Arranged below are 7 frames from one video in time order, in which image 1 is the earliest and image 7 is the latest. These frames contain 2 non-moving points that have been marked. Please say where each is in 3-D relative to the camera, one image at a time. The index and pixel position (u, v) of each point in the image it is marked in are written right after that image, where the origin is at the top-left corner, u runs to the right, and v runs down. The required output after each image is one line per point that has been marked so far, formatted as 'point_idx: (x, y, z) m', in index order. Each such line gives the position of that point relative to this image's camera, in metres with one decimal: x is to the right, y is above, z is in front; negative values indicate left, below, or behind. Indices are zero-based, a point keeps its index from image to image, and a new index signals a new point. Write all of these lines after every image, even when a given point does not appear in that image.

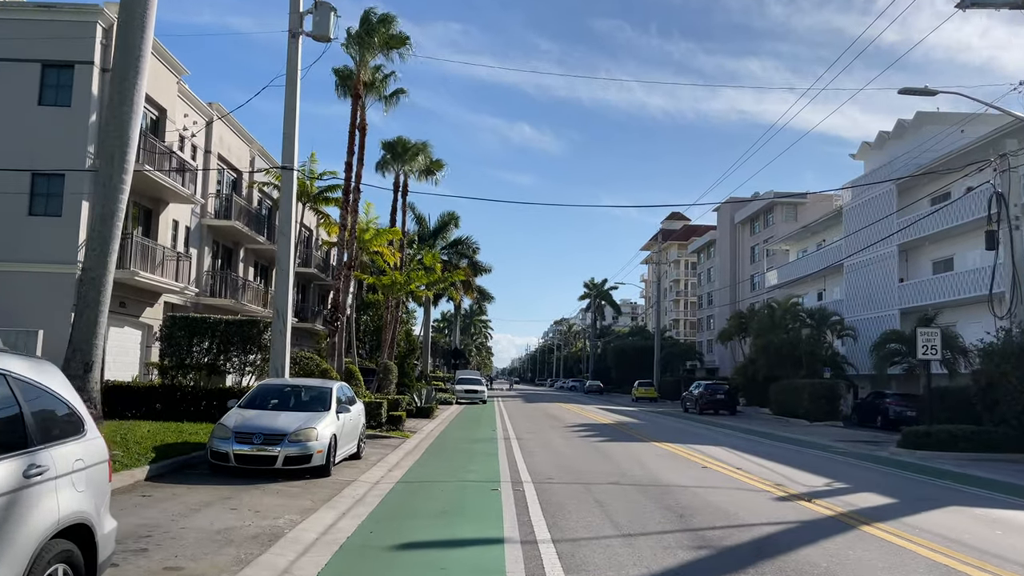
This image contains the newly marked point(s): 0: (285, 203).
0: (-5.0, +1.9, +18.6) m
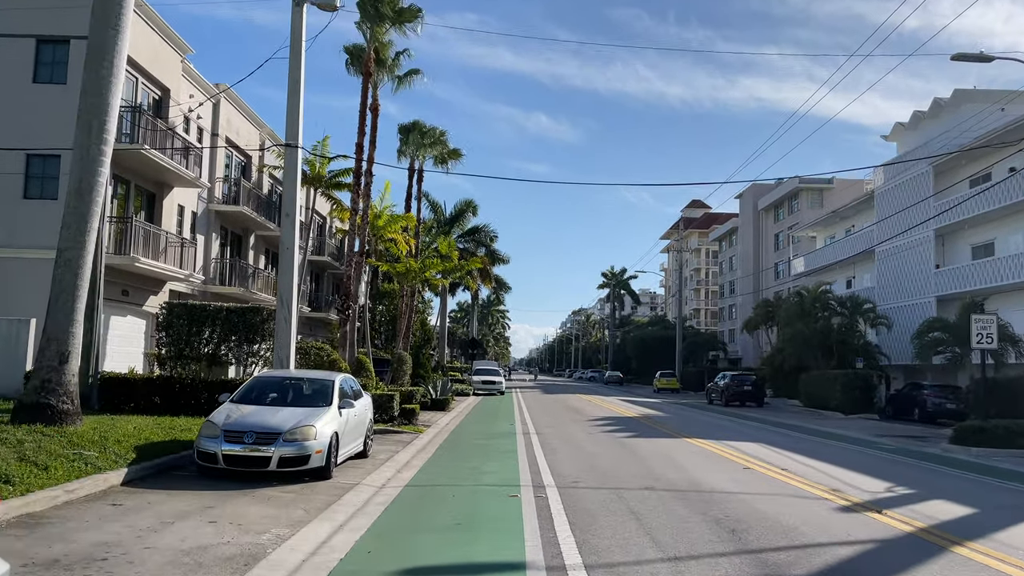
0: (-4.7, +2.2, +17.5) m
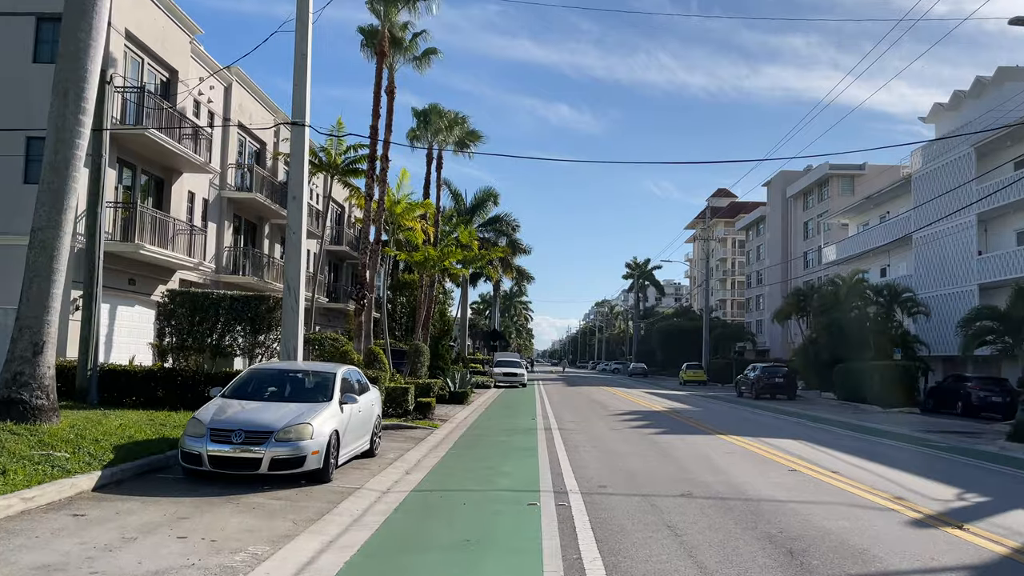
0: (-4.3, +2.4, +16.5) m
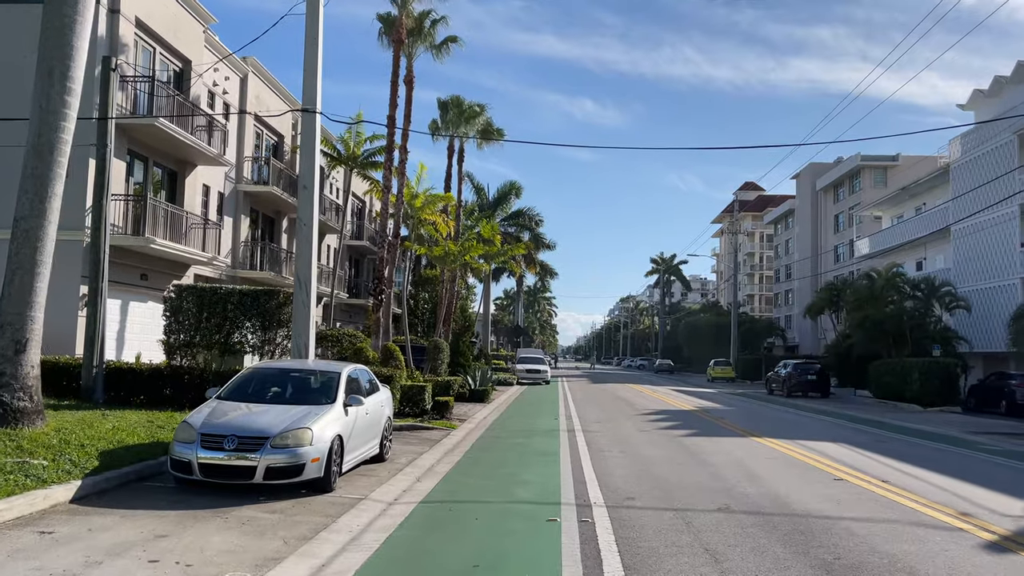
0: (-3.9, +2.5, +15.8) m
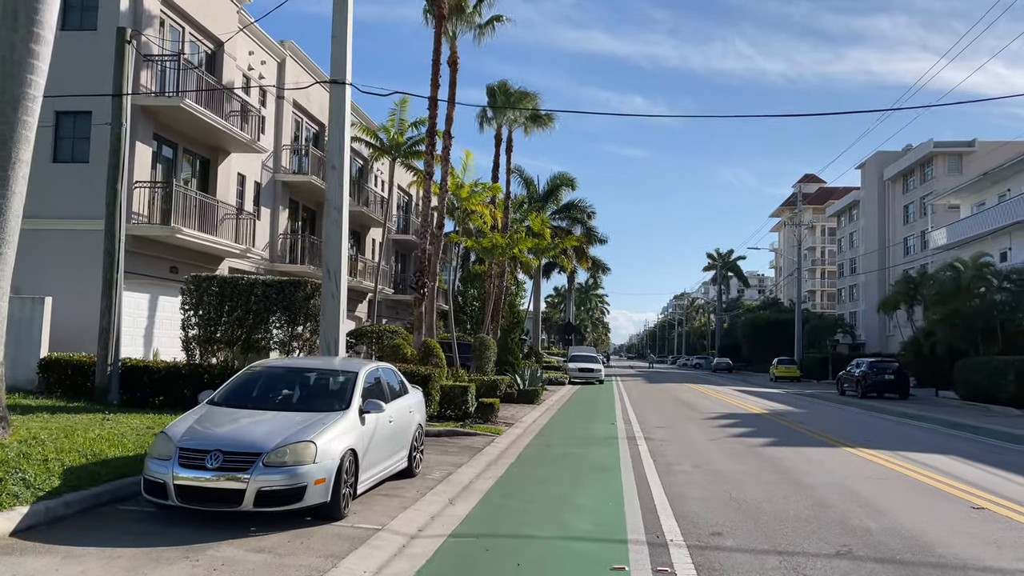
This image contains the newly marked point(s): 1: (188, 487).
0: (-3.0, +2.7, +14.3) m
1: (-2.5, -1.5, +6.3) m
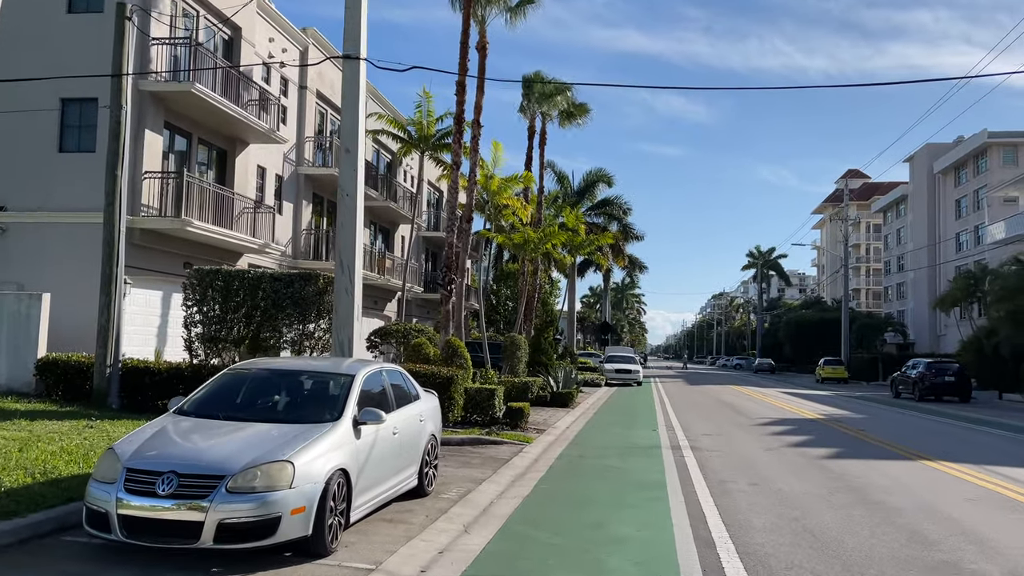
0: (-2.5, +2.8, +13.1) m
1: (-2.3, -1.4, +5.1) m
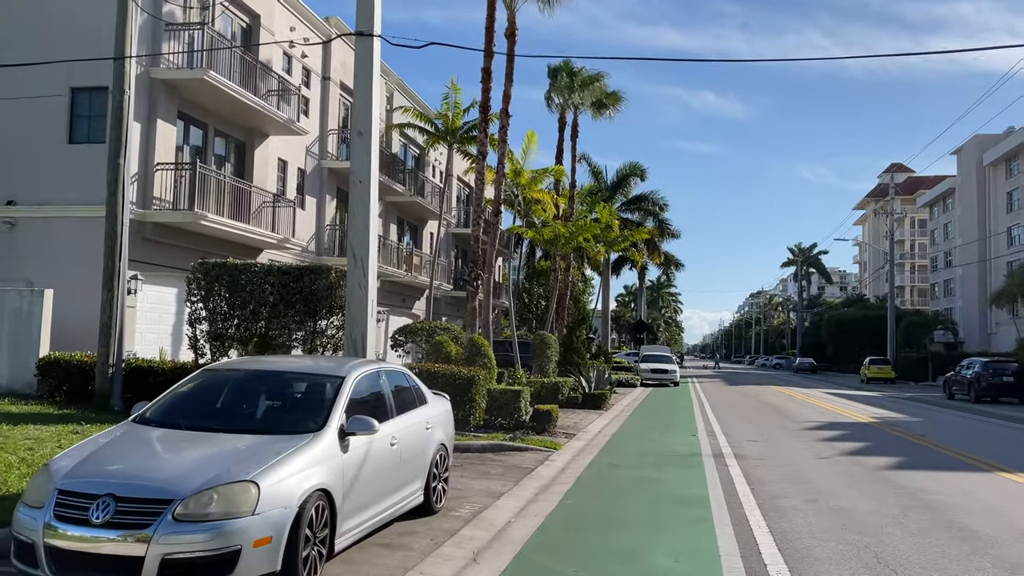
0: (-2.2, +2.9, +12.2) m
1: (-2.3, -1.3, +4.2) m
